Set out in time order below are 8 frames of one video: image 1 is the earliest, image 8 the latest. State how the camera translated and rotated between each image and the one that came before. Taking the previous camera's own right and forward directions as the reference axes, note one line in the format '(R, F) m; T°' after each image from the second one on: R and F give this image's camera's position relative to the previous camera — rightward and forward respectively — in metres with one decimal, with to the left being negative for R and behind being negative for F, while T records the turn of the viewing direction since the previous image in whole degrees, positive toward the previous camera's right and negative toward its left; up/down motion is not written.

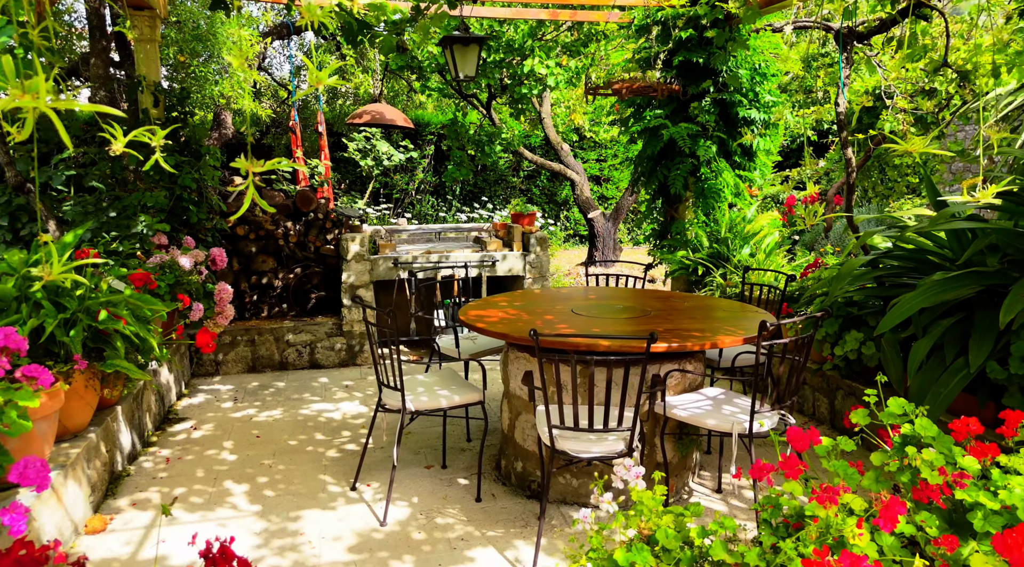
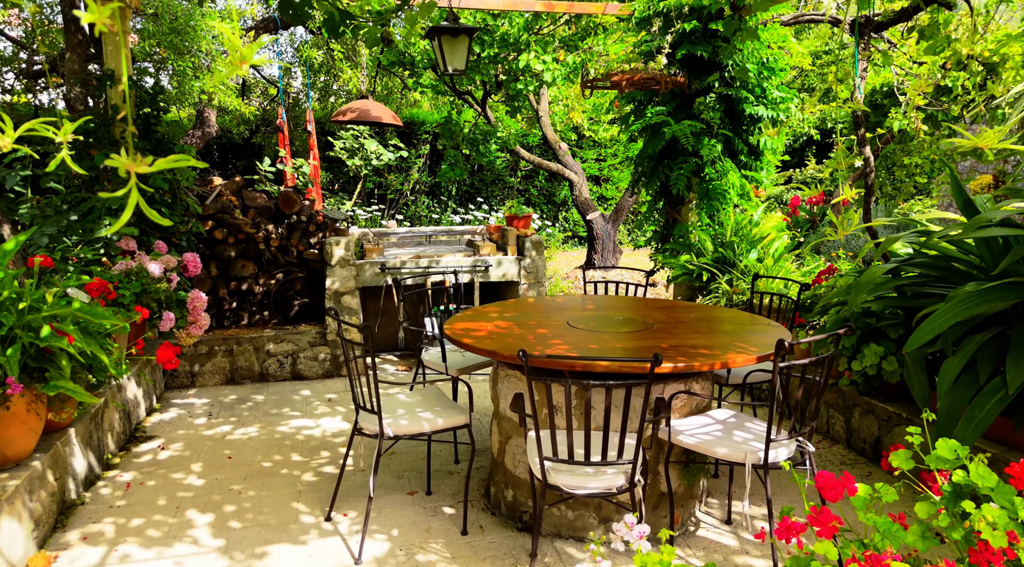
(0.0, +0.3) m; 0°
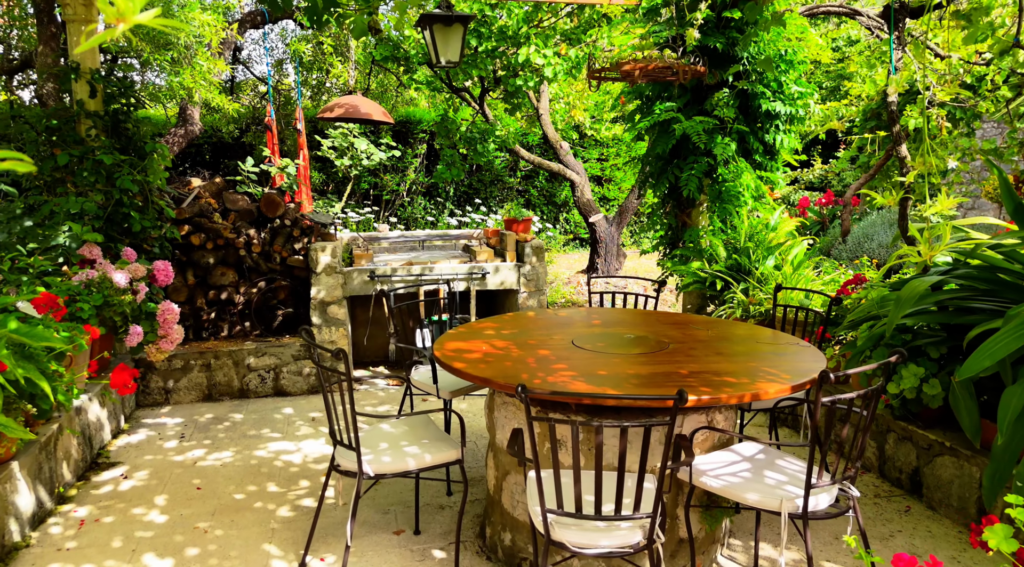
(0.0, +0.3) m; 0°
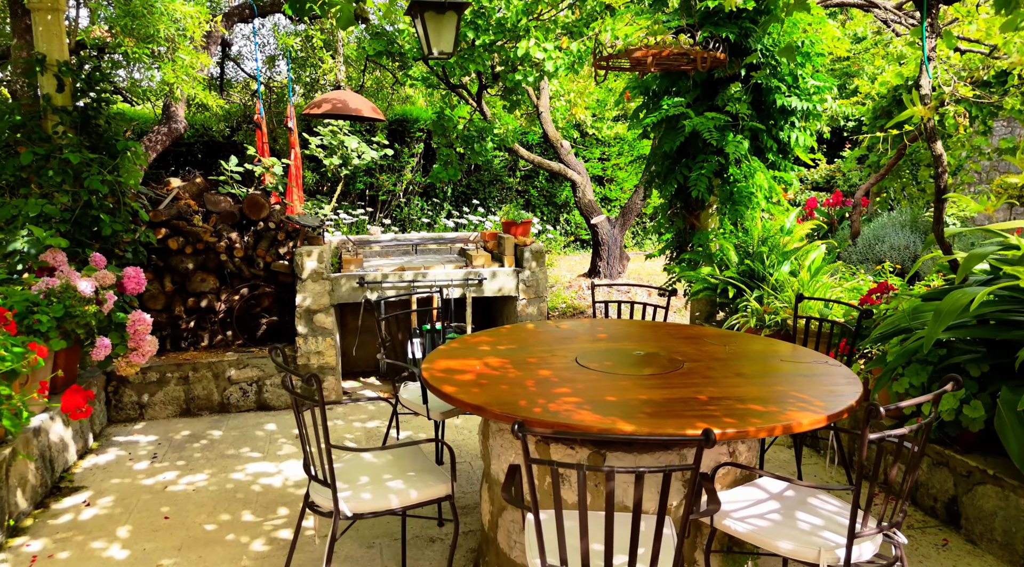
(0.0, +0.3) m; 0°
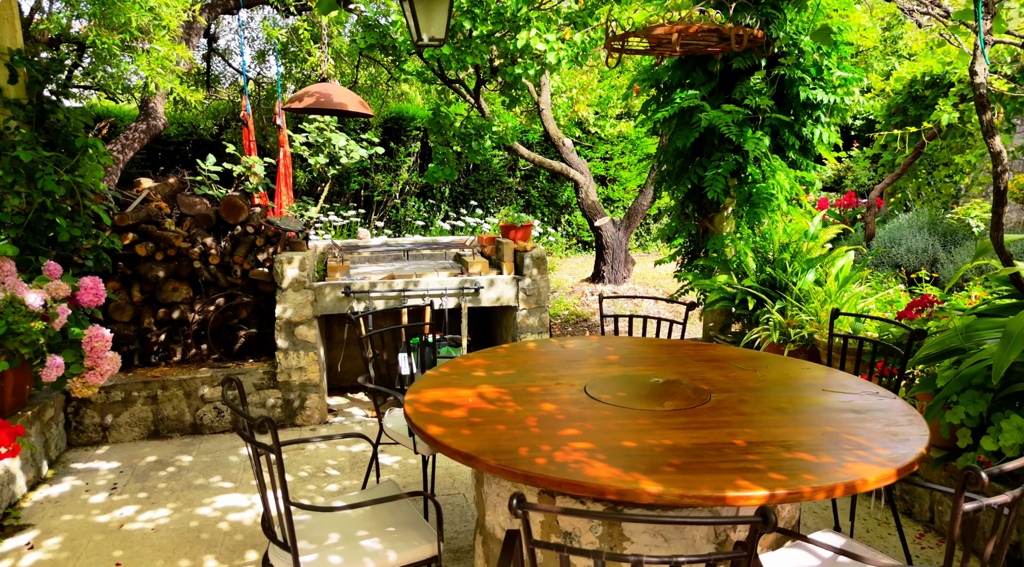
(0.0, +0.4) m; 0°
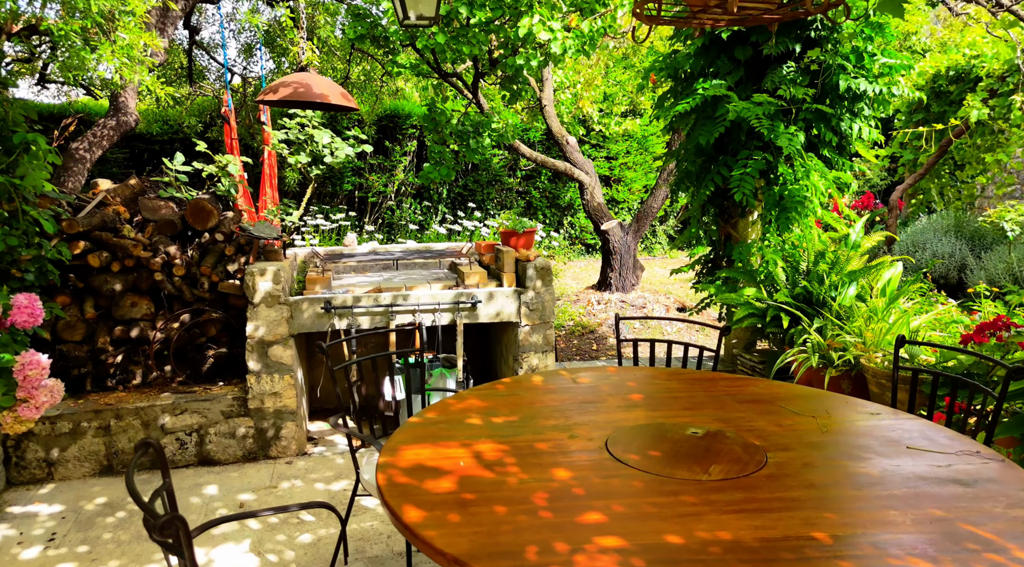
(0.0, +0.5) m; 0°
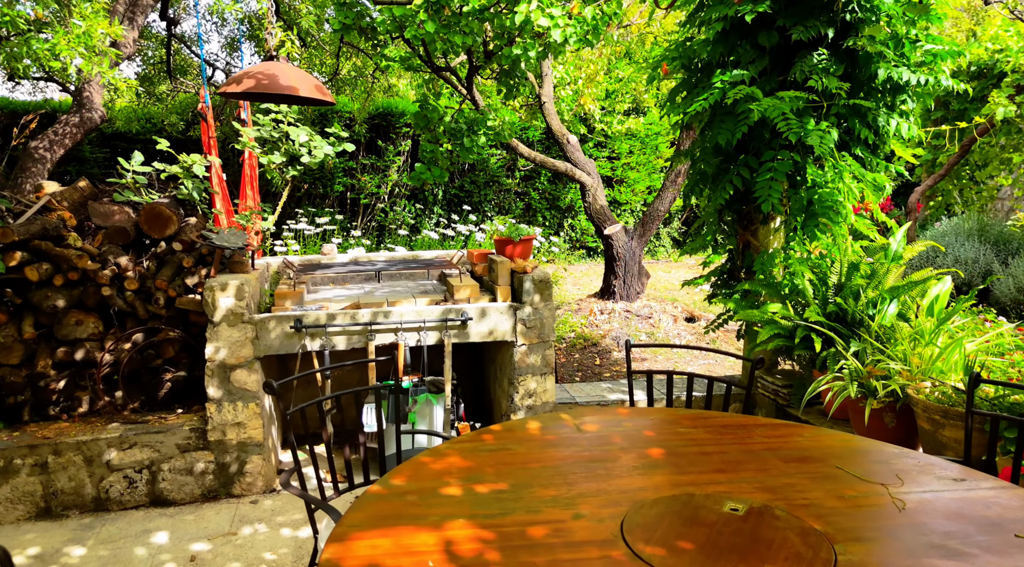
(0.0, +0.4) m; 0°
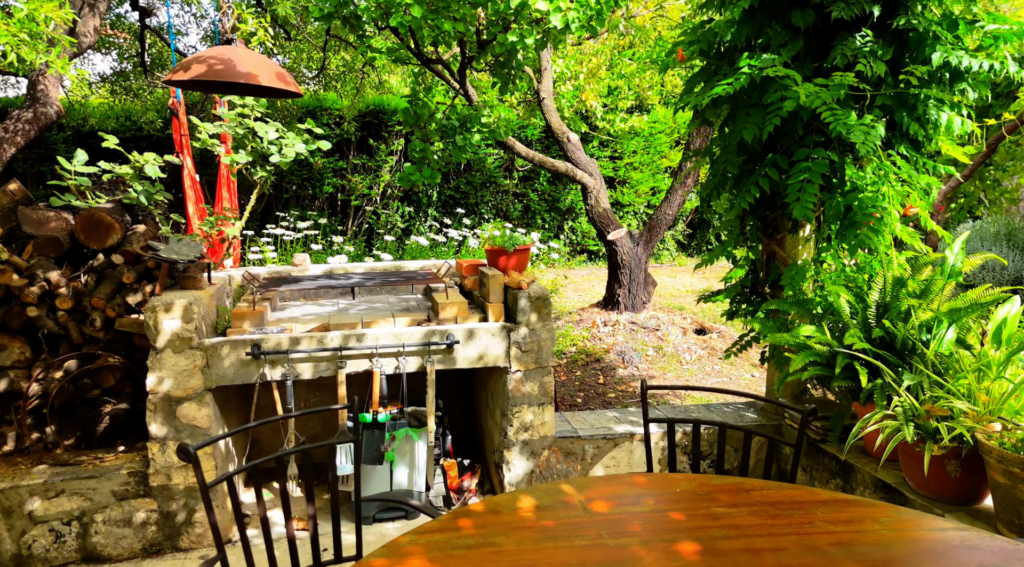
(0.0, +0.4) m; 0°
